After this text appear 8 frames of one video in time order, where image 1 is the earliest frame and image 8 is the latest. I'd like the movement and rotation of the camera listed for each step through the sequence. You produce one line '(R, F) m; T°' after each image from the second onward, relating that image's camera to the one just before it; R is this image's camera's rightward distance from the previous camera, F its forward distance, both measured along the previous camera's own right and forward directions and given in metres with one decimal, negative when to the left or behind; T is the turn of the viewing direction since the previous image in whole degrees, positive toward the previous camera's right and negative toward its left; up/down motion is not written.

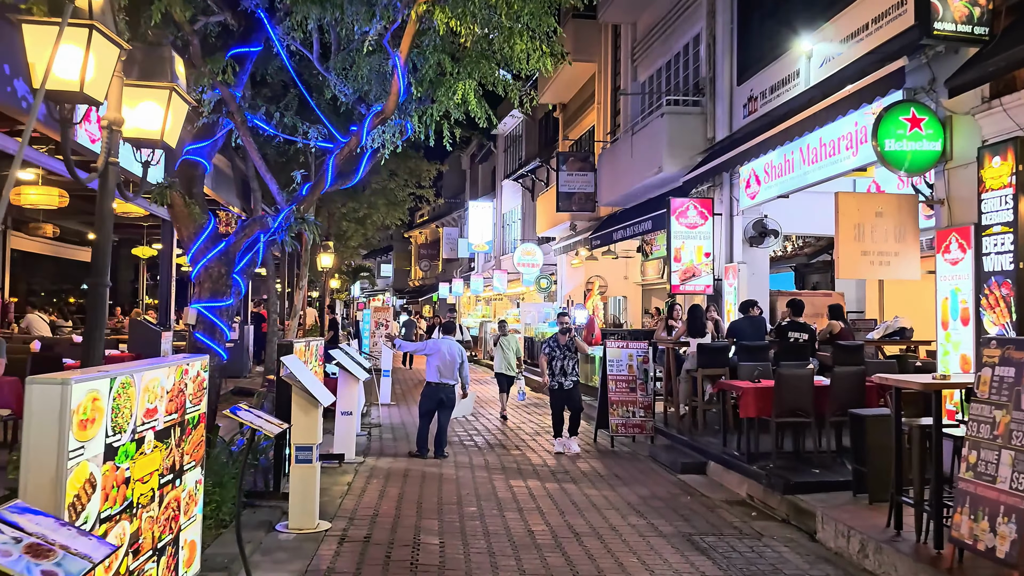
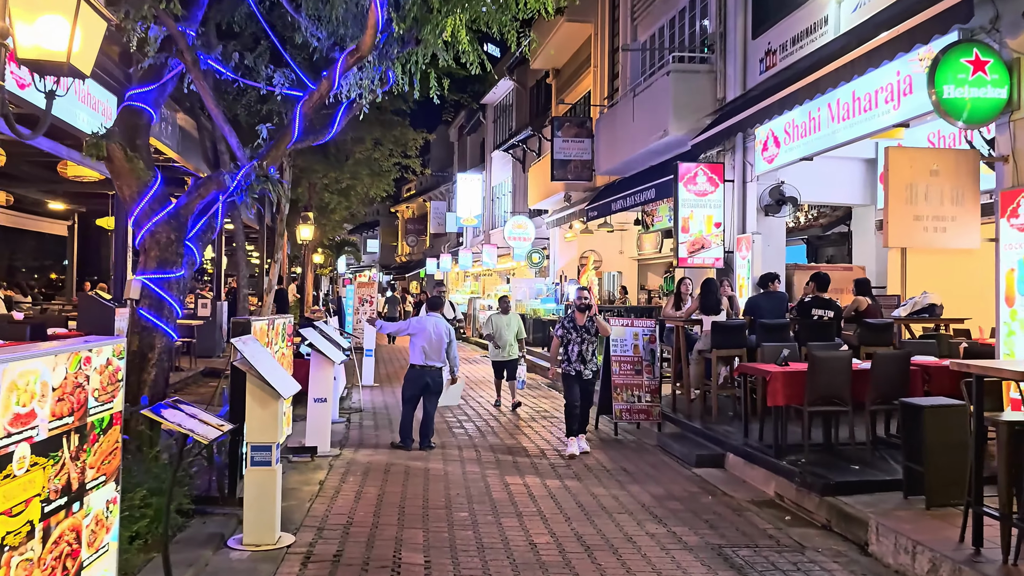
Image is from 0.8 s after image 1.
(-0.1, +1.1) m; +1°
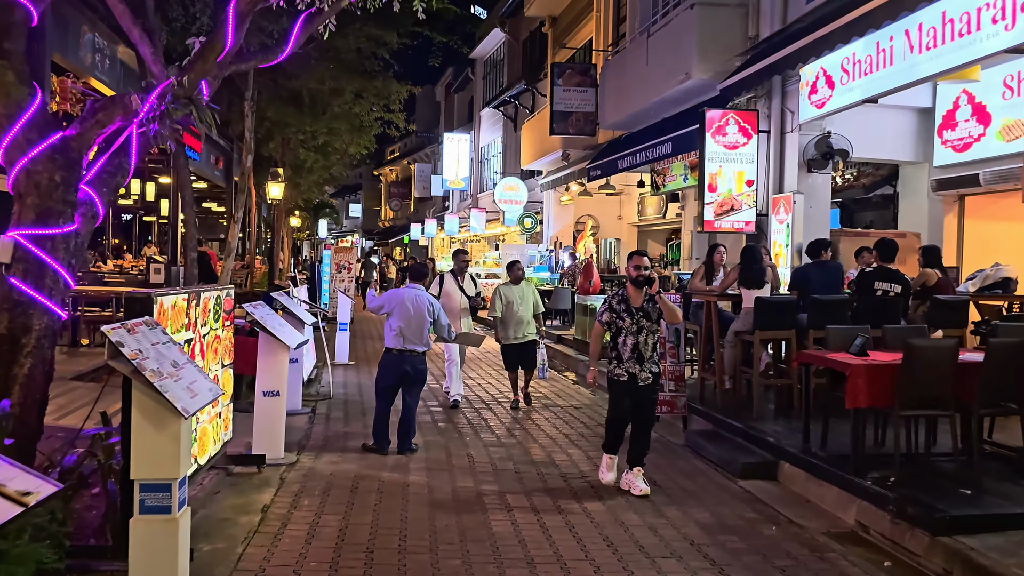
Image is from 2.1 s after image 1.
(-0.1, +1.8) m; +1°
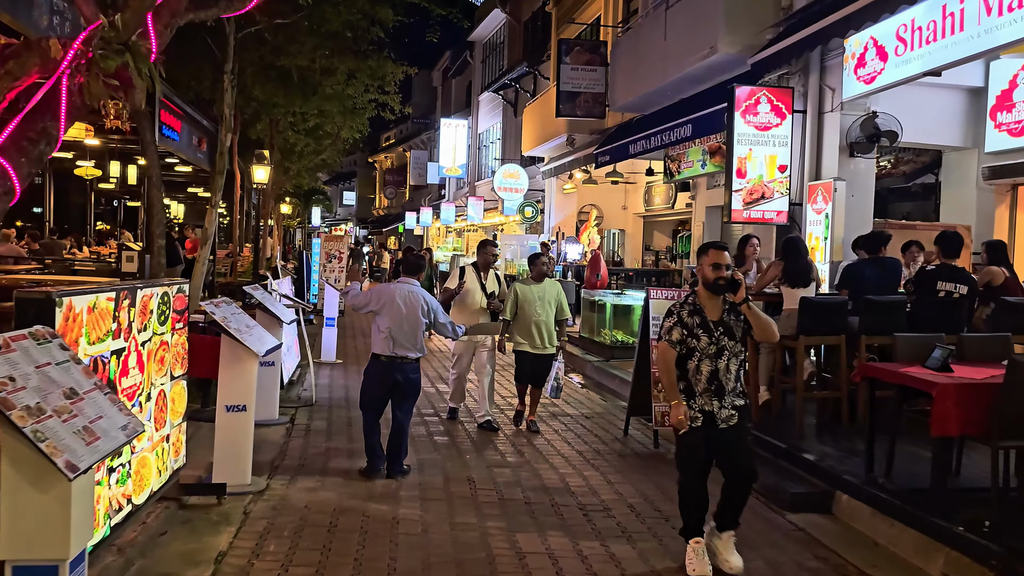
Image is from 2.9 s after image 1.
(-0.1, +1.1) m; 0°
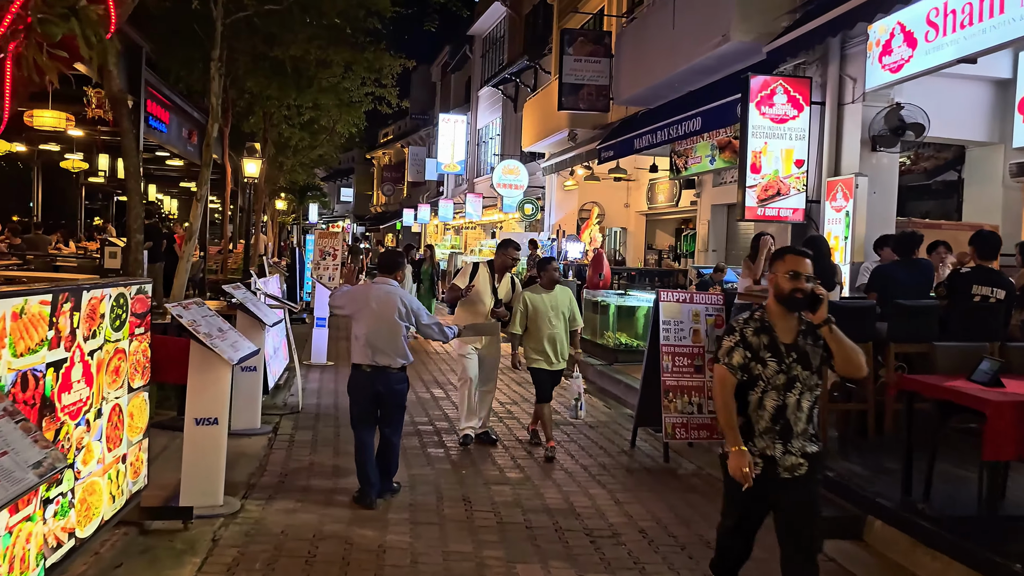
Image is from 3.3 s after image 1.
(0.0, +0.5) m; 0°
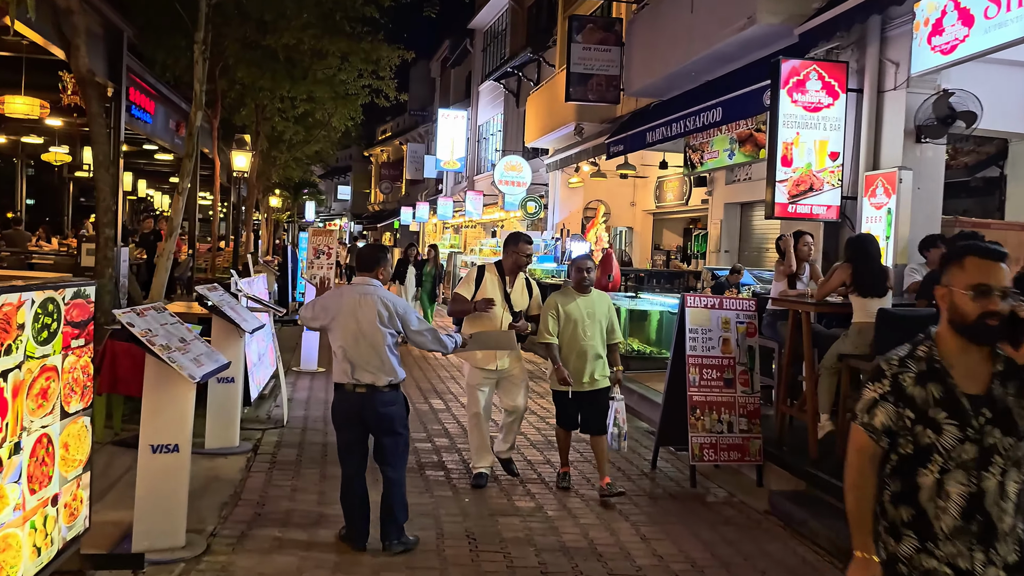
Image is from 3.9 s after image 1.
(-0.1, +0.8) m; 0°
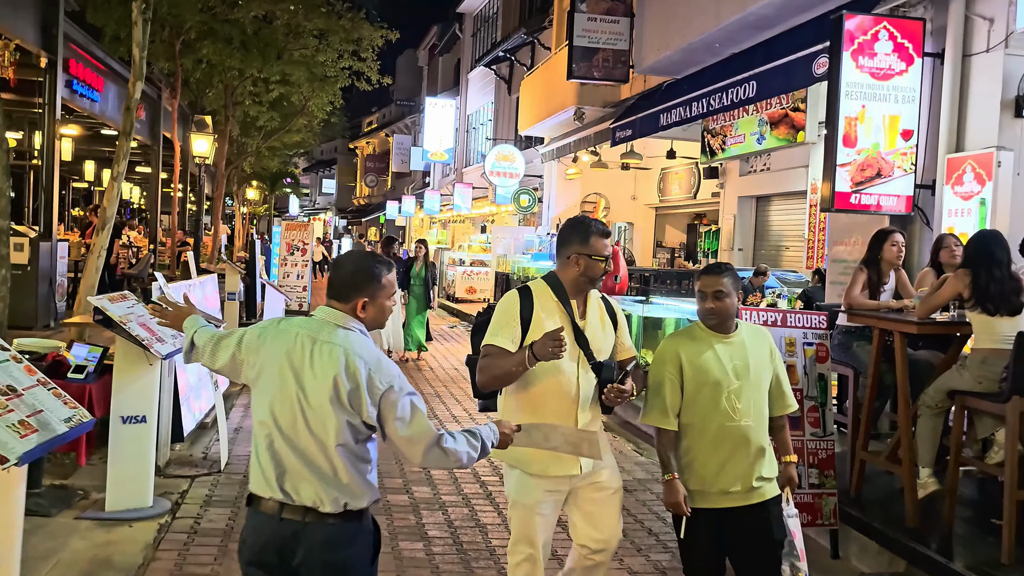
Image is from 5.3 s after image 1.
(-0.1, +1.6) m; +1°
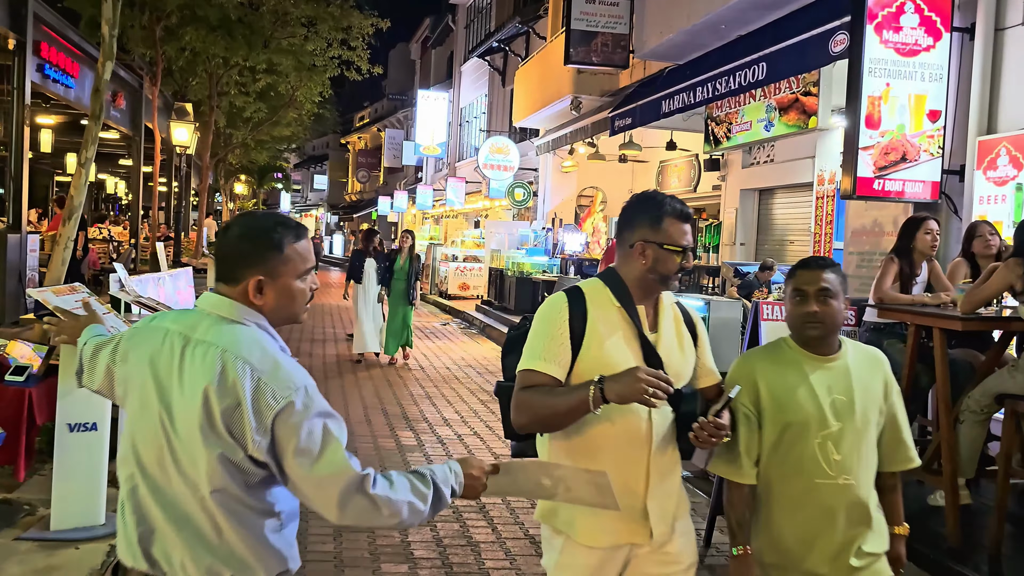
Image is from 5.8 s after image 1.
(0.0, +0.5) m; 0°
